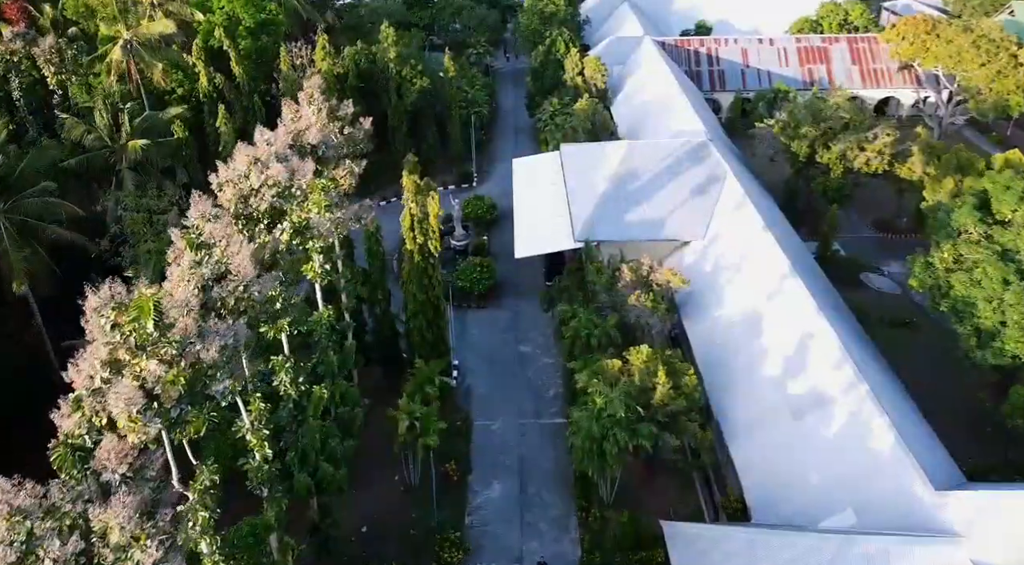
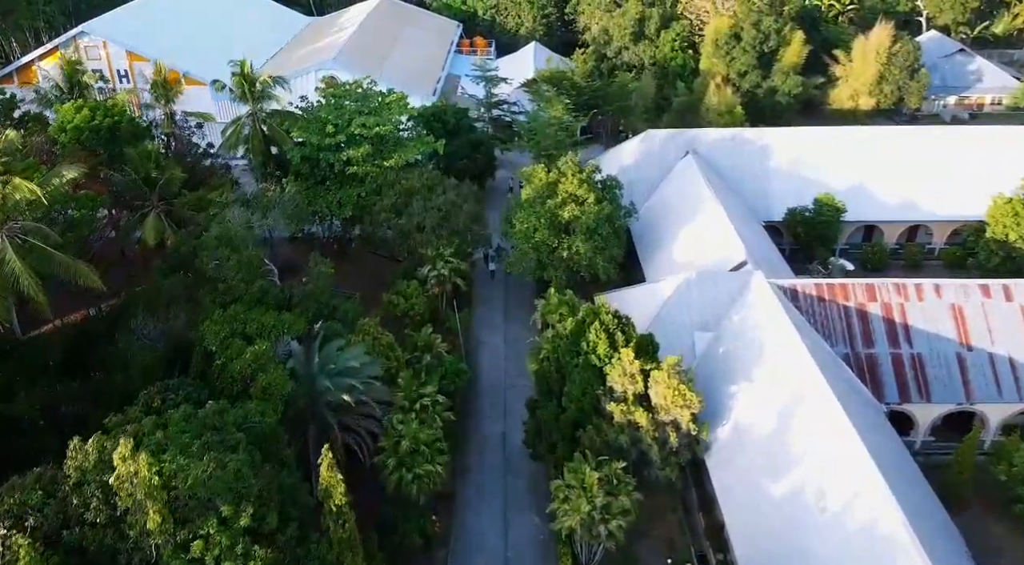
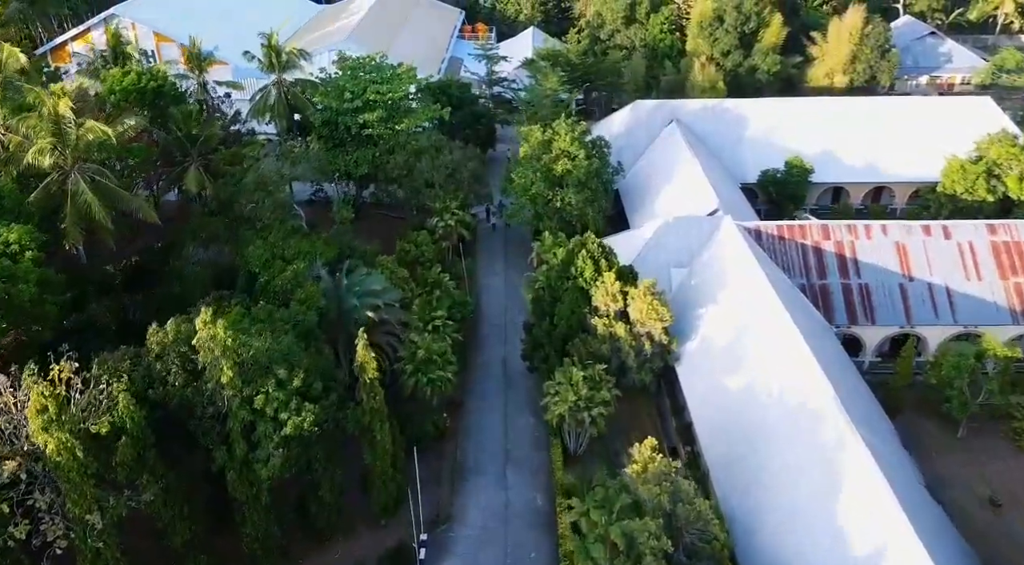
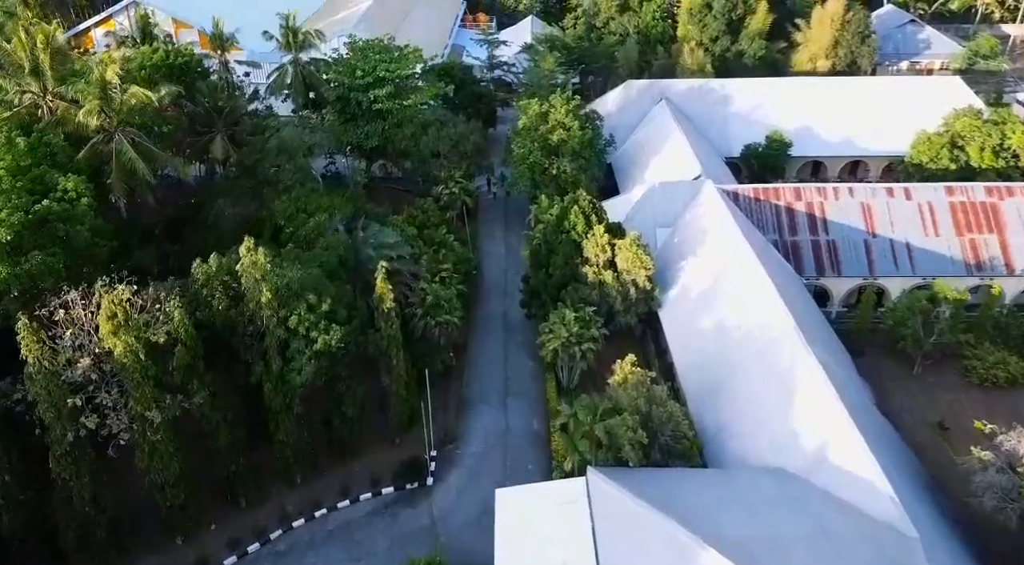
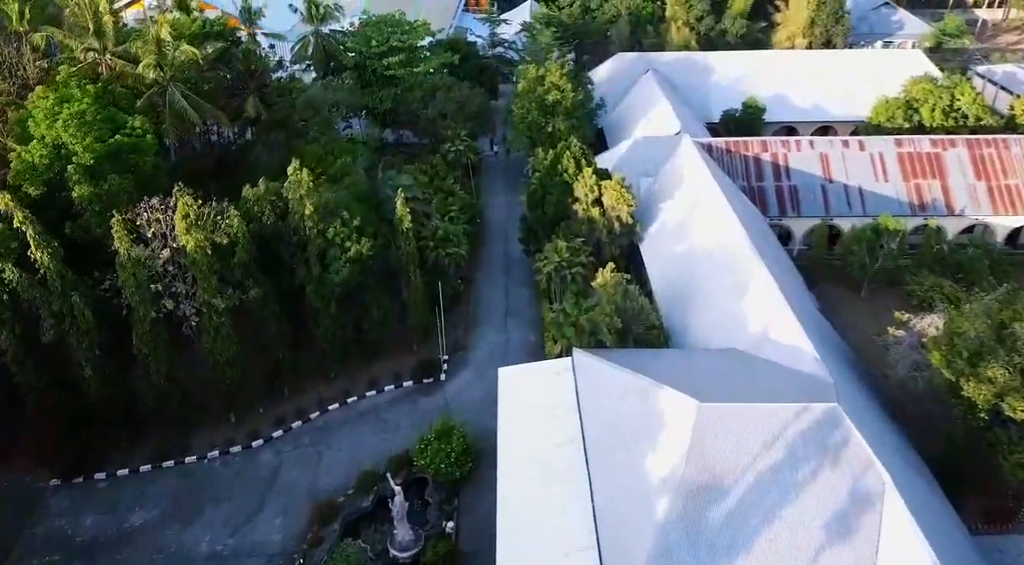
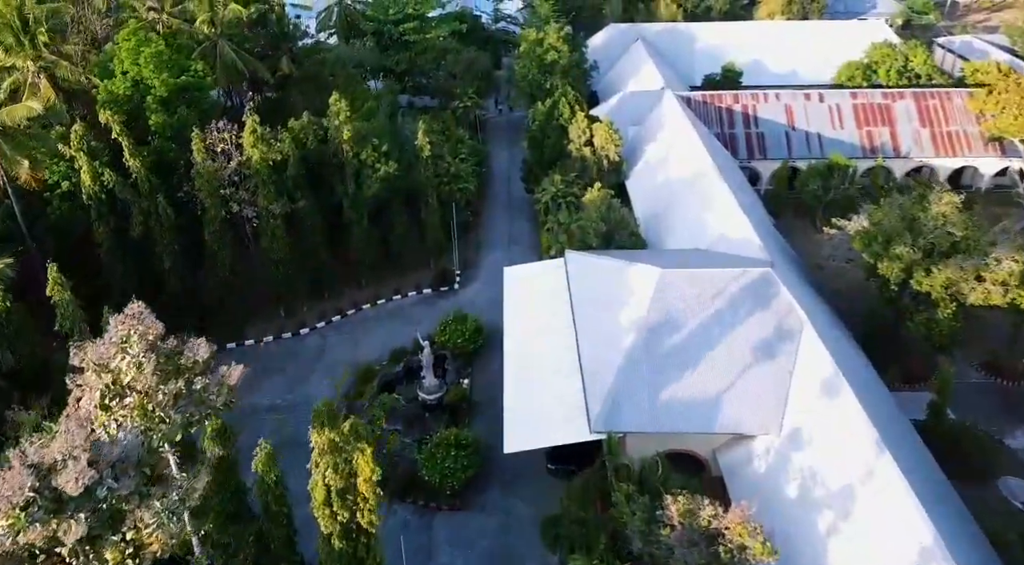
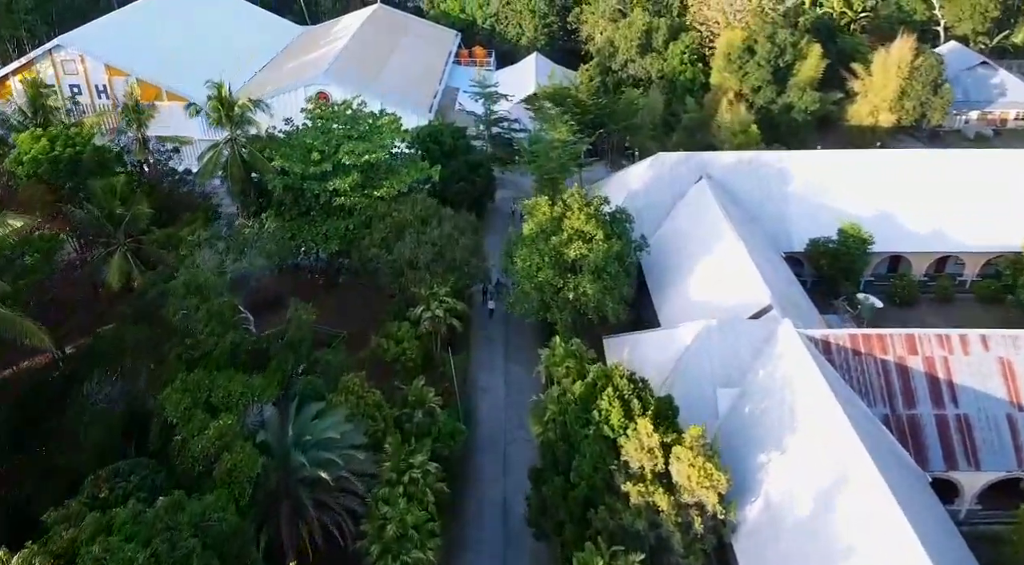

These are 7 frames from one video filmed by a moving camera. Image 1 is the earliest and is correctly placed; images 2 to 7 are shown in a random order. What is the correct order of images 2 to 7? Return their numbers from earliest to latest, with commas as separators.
6, 5, 4, 3, 2, 7
